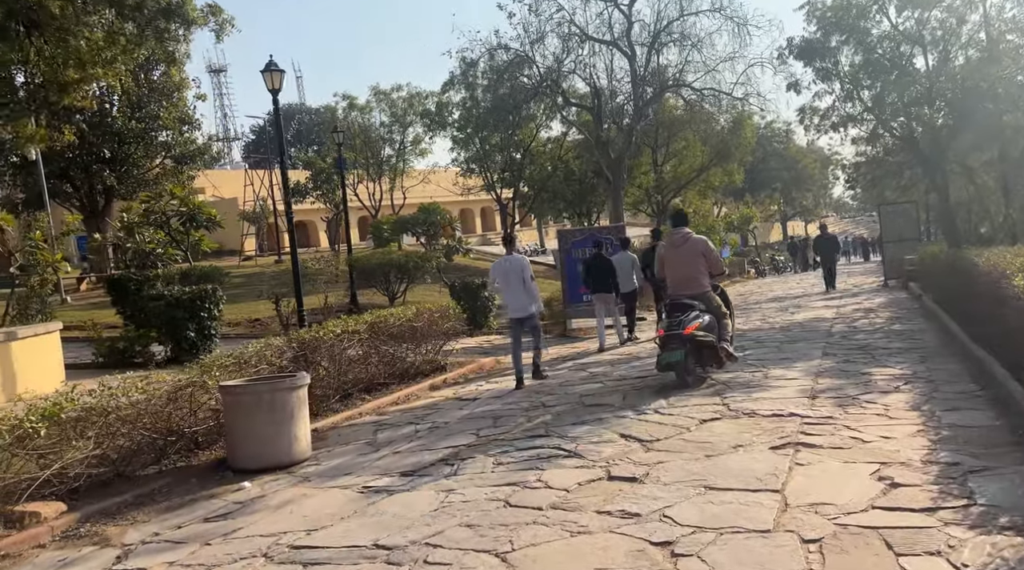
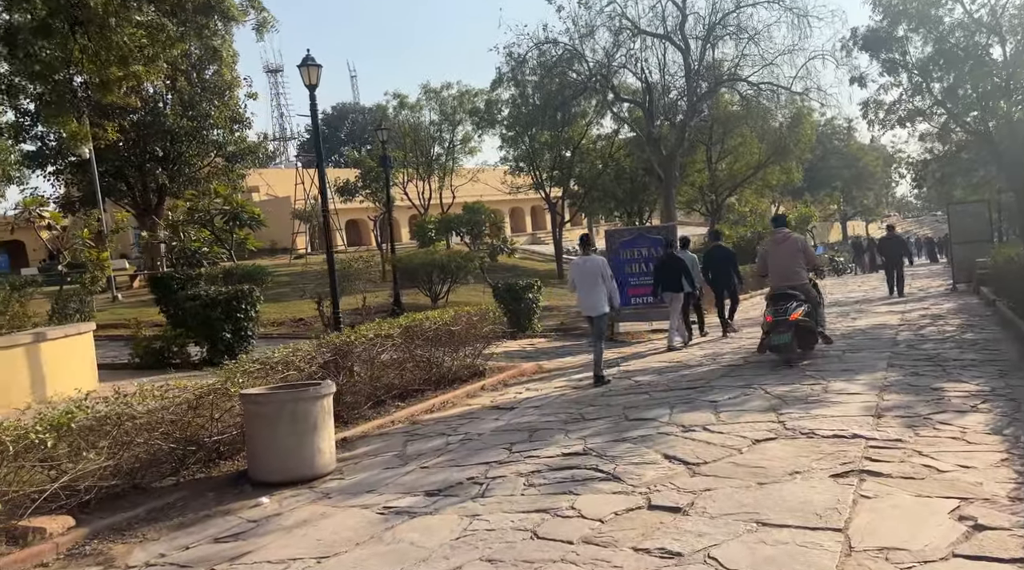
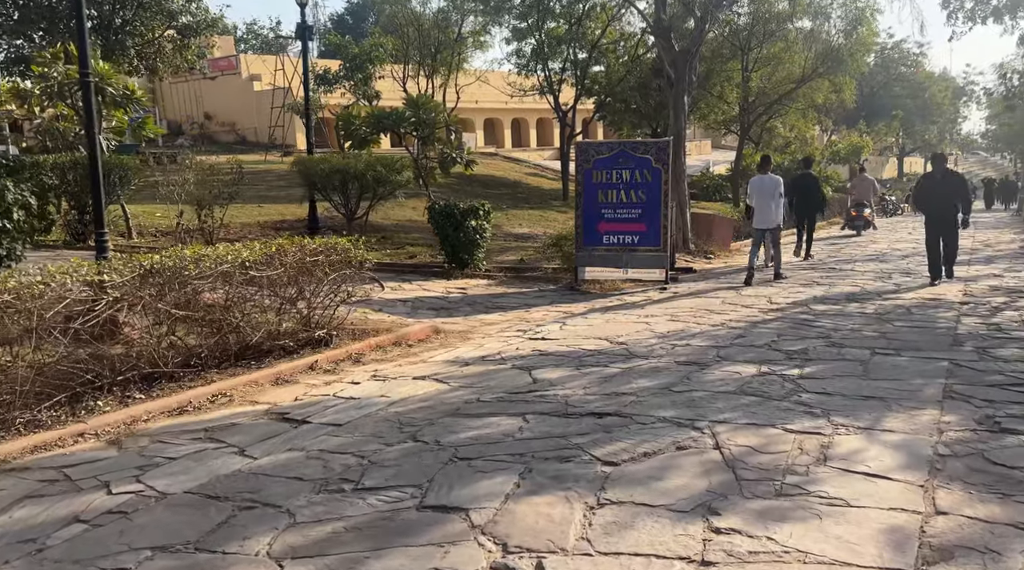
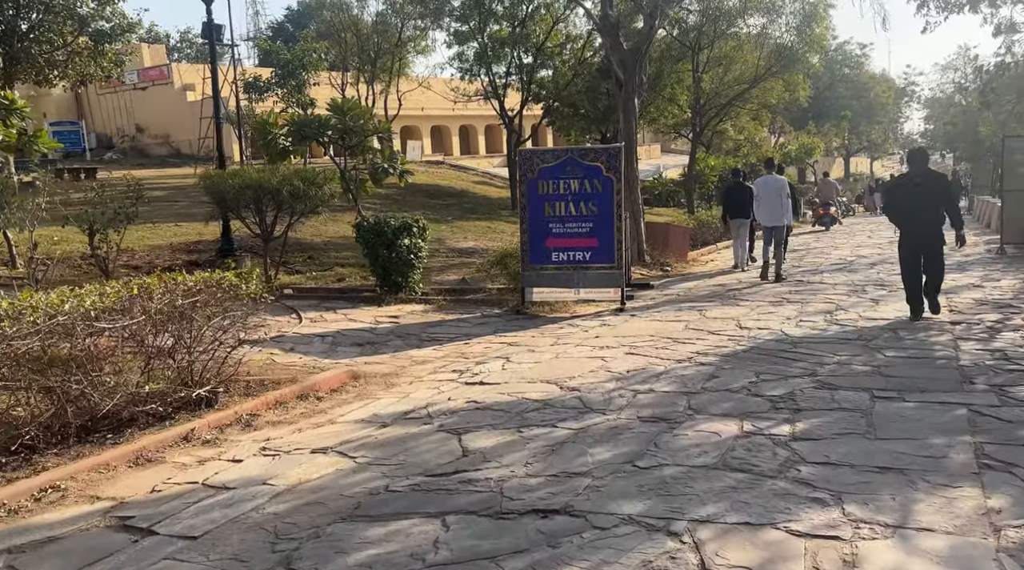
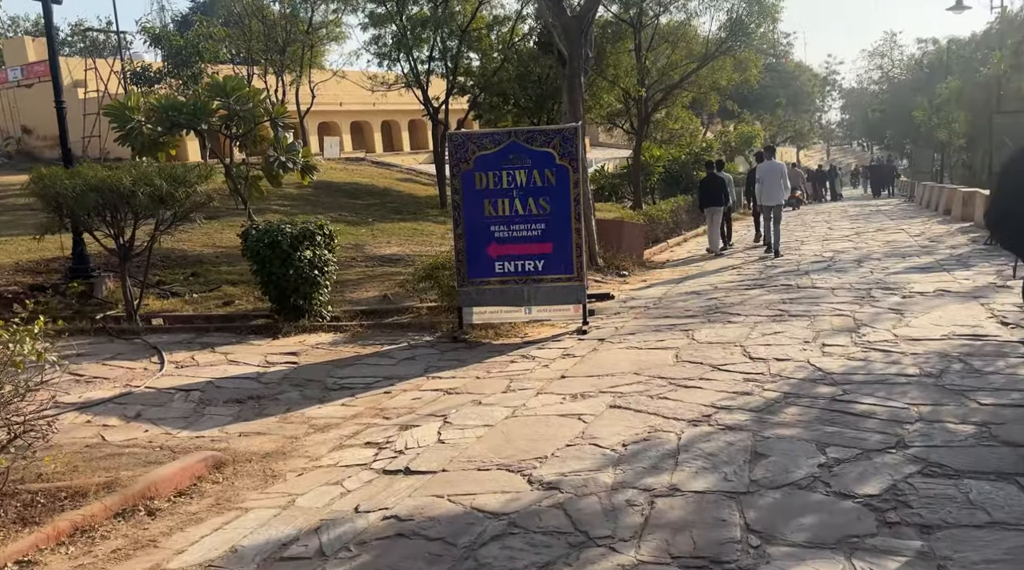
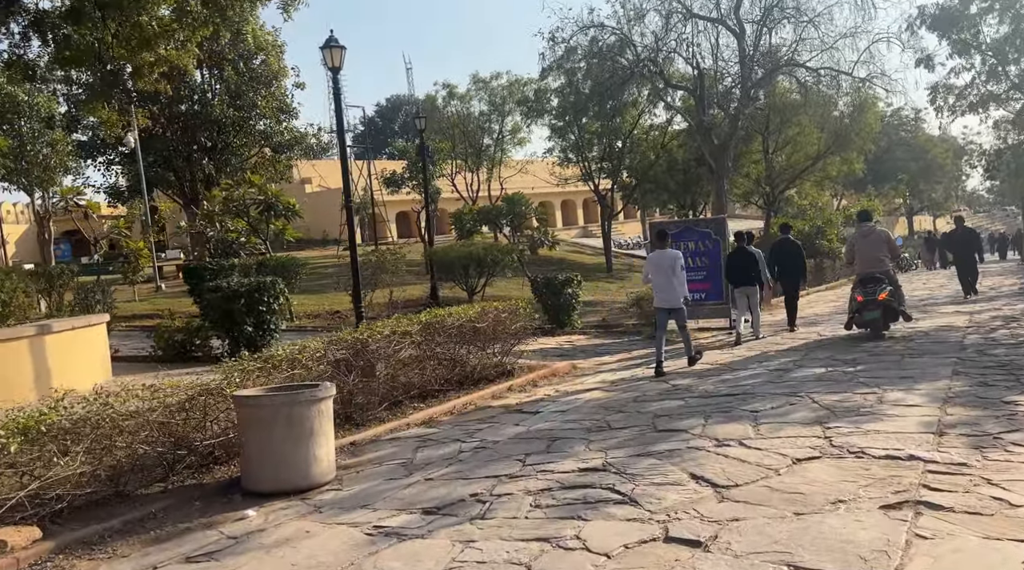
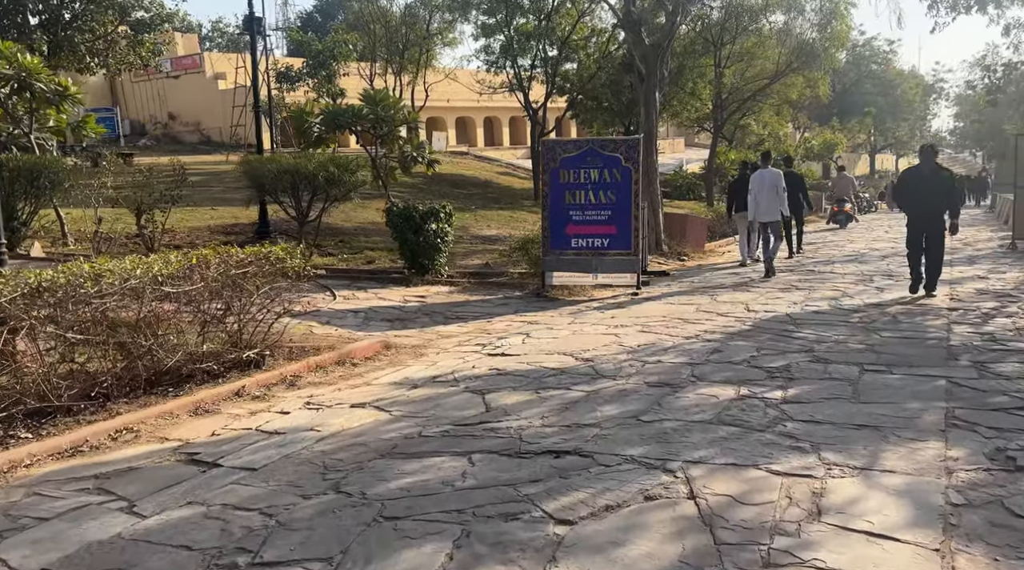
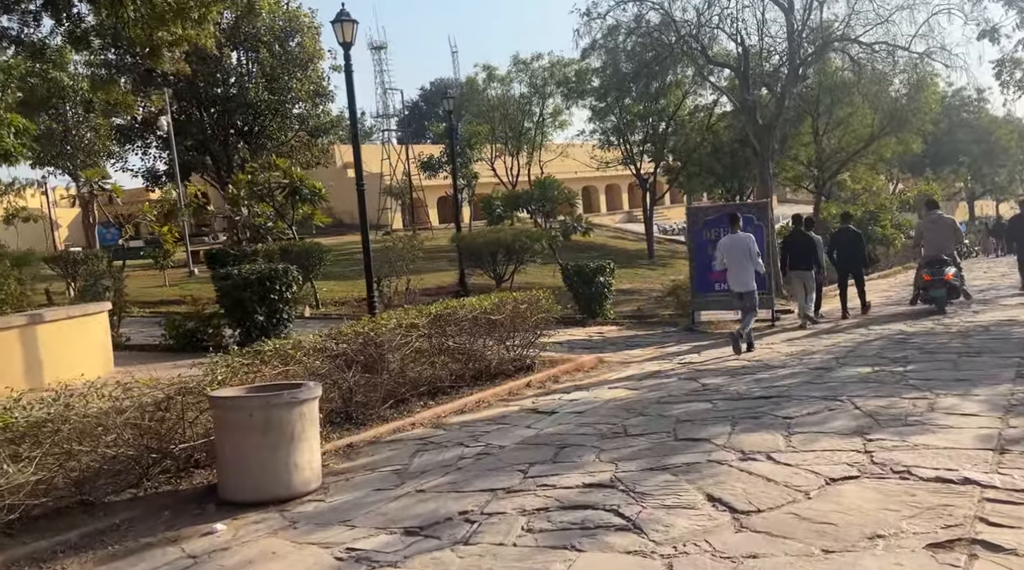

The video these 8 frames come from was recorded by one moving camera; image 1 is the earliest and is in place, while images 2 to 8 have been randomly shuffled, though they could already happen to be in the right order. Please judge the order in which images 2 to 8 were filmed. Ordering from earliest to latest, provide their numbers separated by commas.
2, 6, 8, 3, 7, 4, 5
